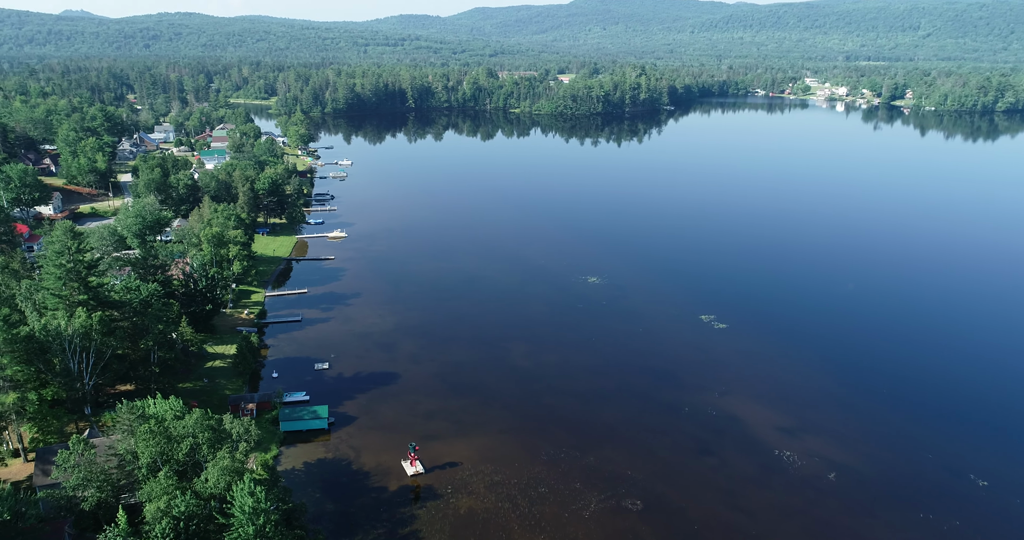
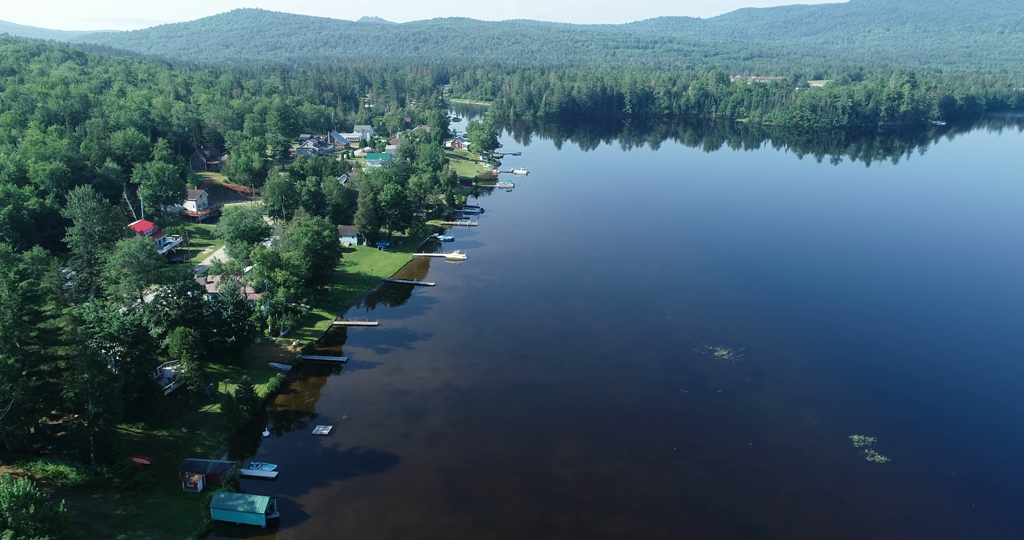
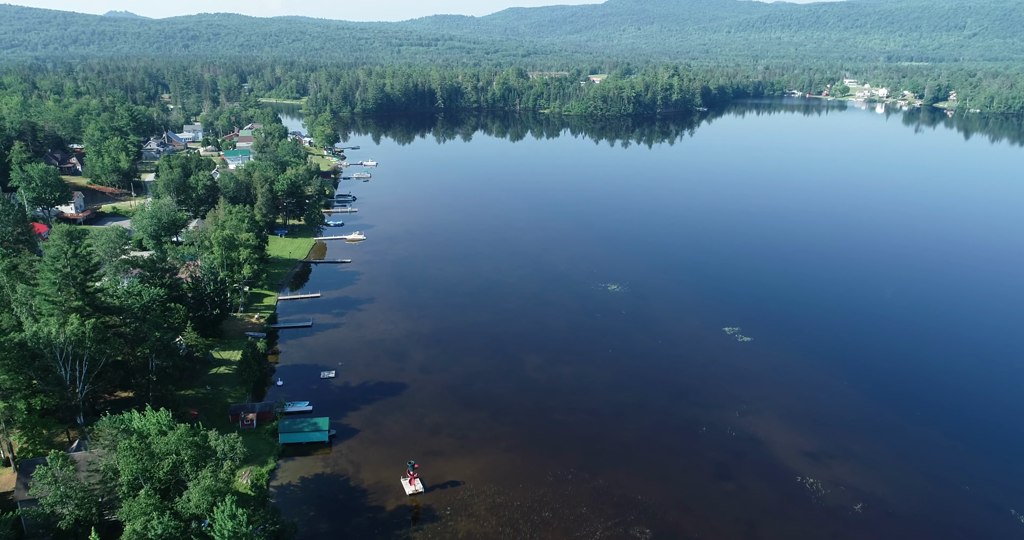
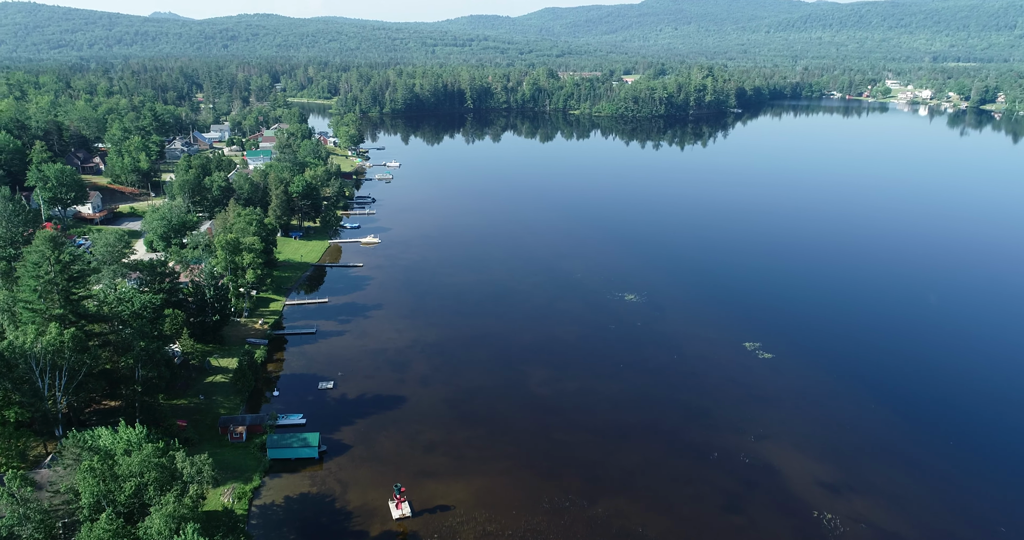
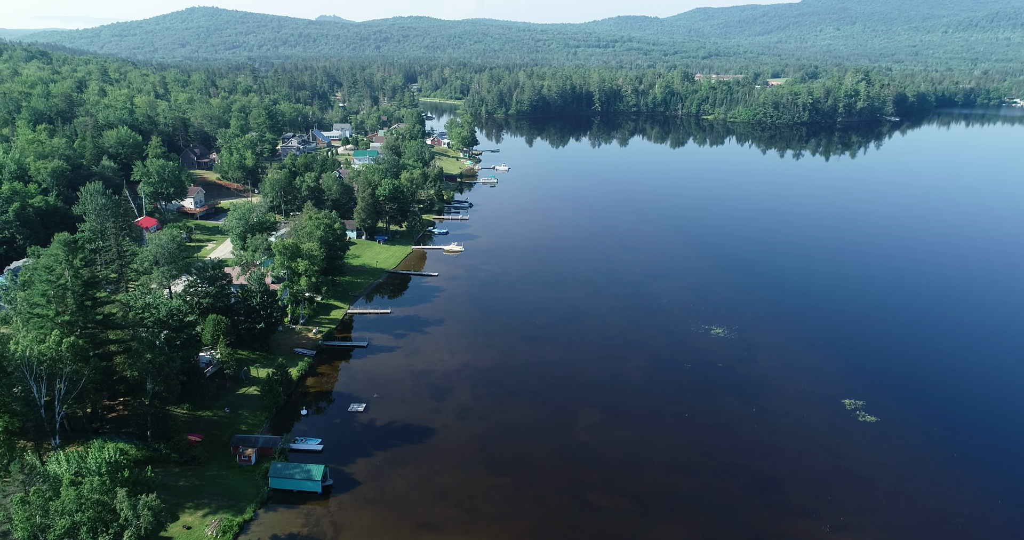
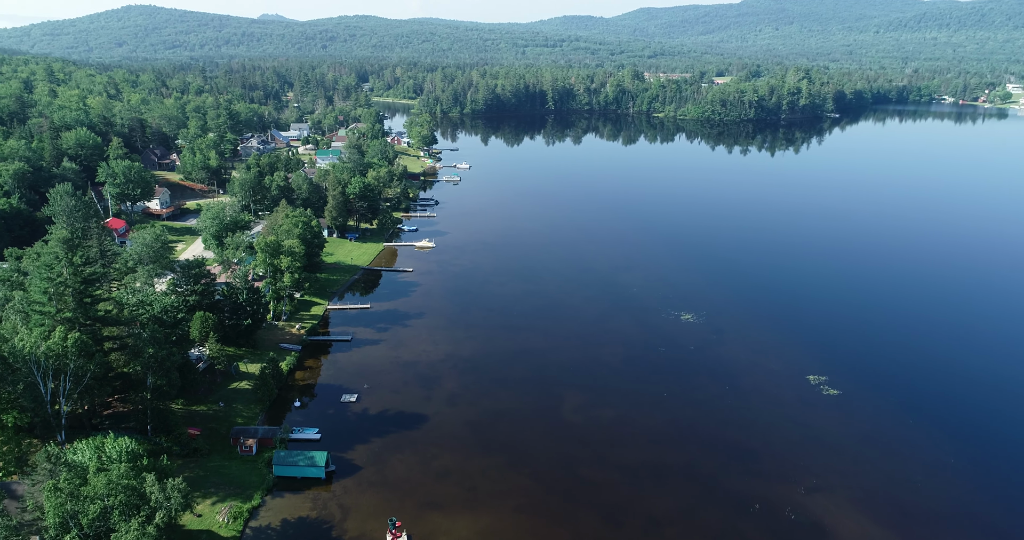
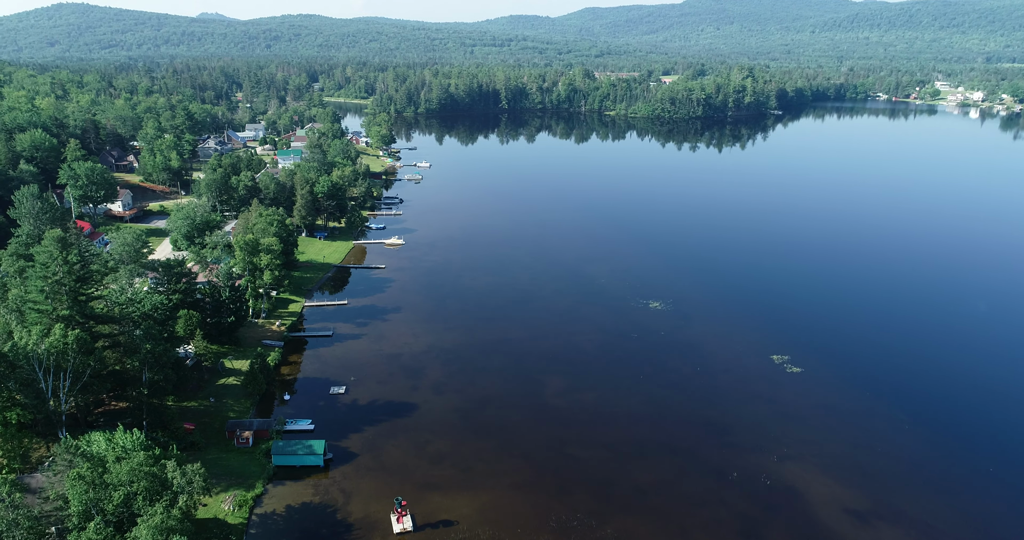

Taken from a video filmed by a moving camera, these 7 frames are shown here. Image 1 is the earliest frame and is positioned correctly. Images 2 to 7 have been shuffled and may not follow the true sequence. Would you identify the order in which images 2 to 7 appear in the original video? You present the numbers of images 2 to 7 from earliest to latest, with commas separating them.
3, 4, 7, 6, 5, 2
